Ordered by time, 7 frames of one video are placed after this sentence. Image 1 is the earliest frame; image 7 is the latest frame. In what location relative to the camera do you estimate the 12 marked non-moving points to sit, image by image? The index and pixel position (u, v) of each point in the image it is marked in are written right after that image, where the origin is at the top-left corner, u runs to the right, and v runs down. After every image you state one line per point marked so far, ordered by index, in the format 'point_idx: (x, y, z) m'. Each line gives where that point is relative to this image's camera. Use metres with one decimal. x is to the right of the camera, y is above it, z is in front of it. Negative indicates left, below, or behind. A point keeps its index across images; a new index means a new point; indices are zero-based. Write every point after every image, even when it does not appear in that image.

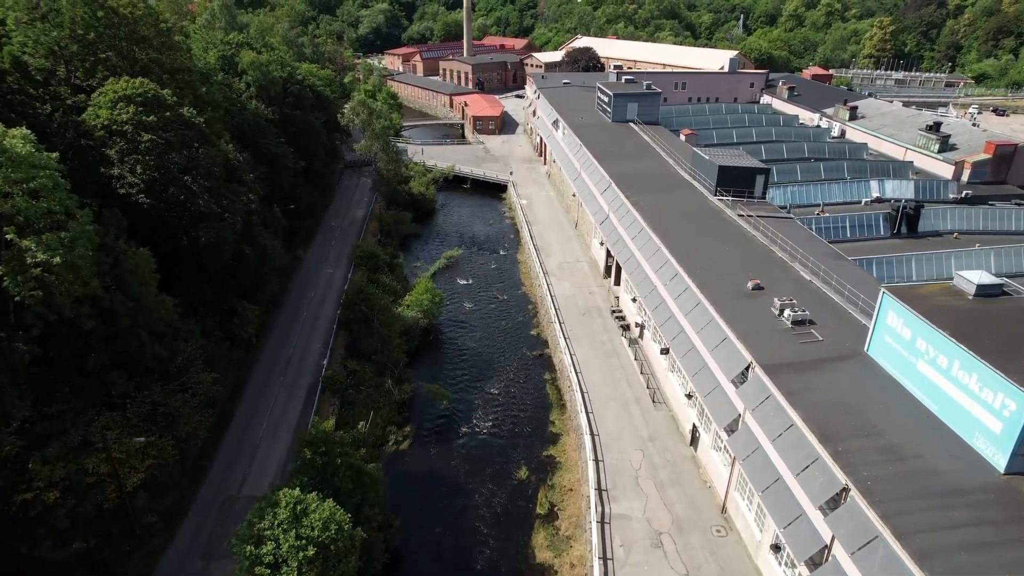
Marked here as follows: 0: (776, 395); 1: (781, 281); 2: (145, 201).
0: (+6.0, -2.4, +15.2) m
1: (+8.1, +0.2, +20.0) m
2: (-10.9, +2.7, +19.8) m
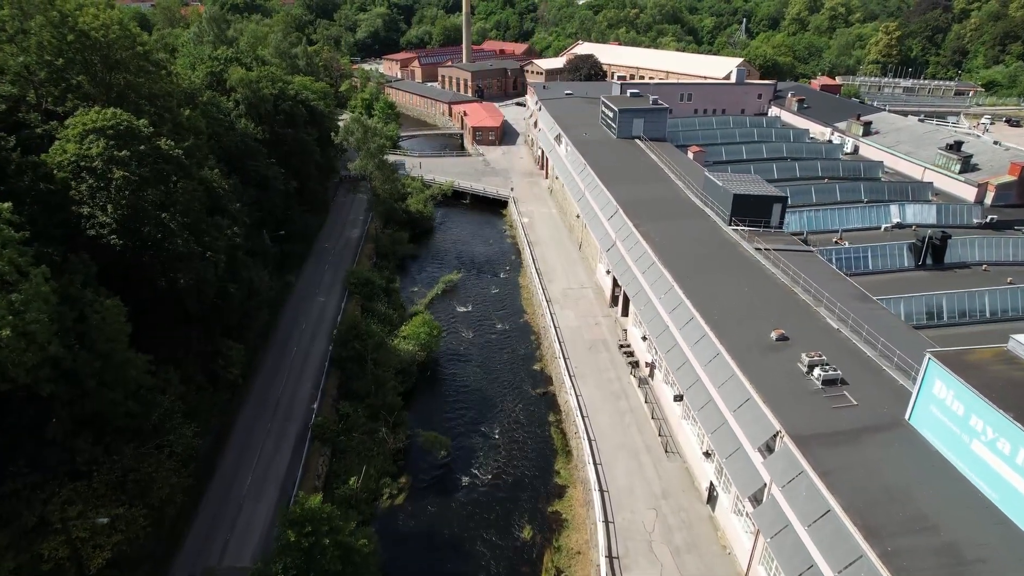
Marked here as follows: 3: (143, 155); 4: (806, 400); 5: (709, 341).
0: (+6.1, -3.8, +13.6) m
1: (+8.2, -1.2, +18.4) m
2: (-10.8, +1.3, +18.2) m
3: (-10.5, +3.8, +19.1) m
4: (+6.9, -2.6, +15.7) m
5: (+5.5, -1.5, +18.8) m
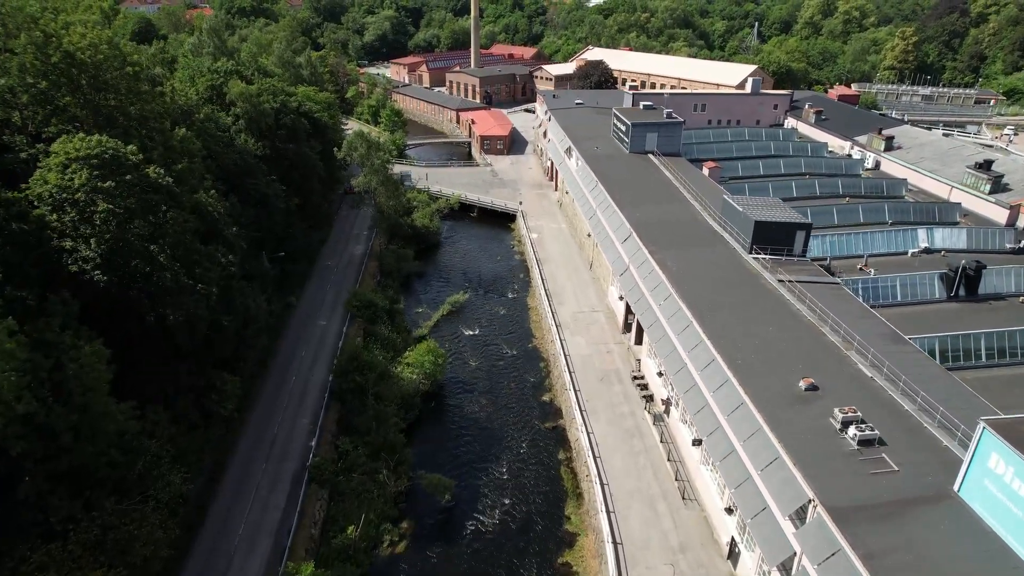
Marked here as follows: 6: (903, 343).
0: (+6.2, -4.9, +12.3) m
1: (+8.4, -2.3, +17.1) m
2: (-10.6, +0.3, +17.1) m
3: (-10.3, +2.8, +18.0) m
4: (+7.1, -3.8, +14.4) m
5: (+5.8, -2.6, +17.5) m
6: (+11.2, -1.6, +19.0) m
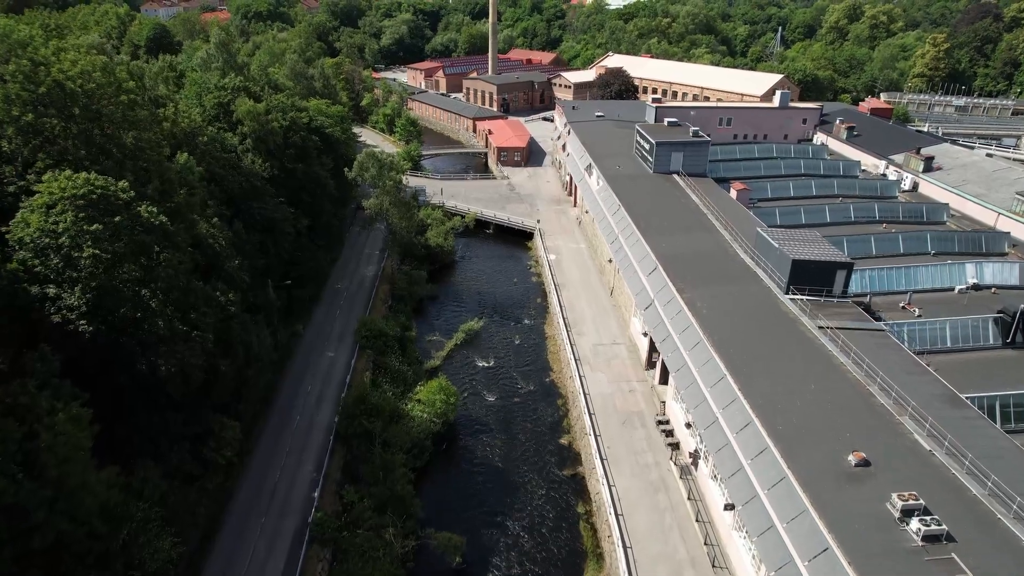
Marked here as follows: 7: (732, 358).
0: (+6.5, -6.3, +10.6) m
1: (+8.8, -3.8, +15.3) m
2: (-10.1, -1.0, +15.8) m
3: (-9.8, +1.6, +16.6) m
4: (+7.4, -5.2, +12.7) m
5: (+6.2, -4.0, +15.8) m
6: (+11.6, -3.1, +17.2) m
7: (+6.5, -2.0, +19.6) m
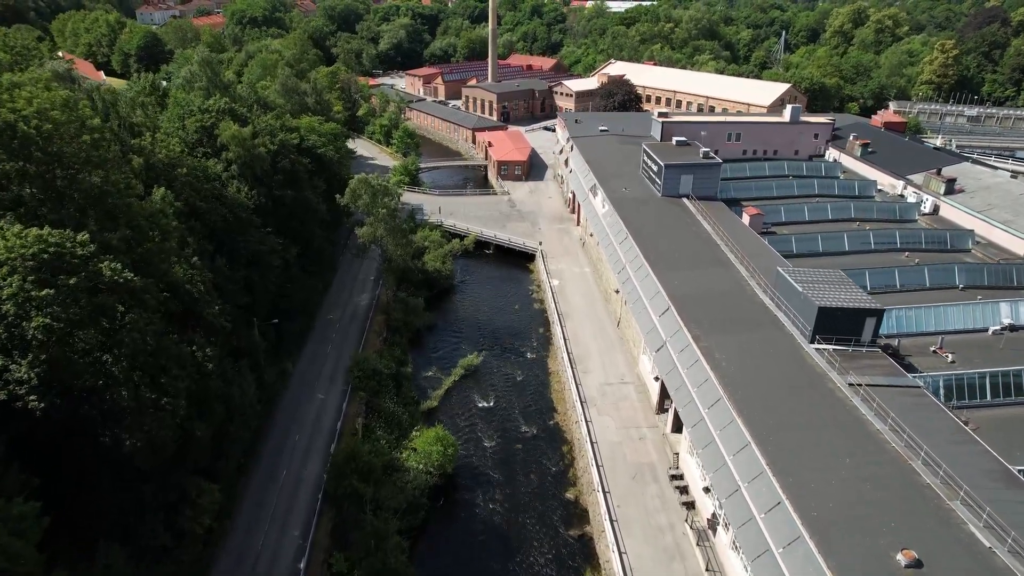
0: (+6.6, -7.9, +8.8) m
1: (+8.9, -5.3, +13.6) m
2: (-10.0, -2.5, +14.0) m
3: (-9.7, 0.0, +14.9) m
4: (+7.5, -6.7, +10.9) m
5: (+6.3, -5.6, +14.1) m
6: (+11.7, -4.6, +15.5) m
7: (+6.6, -3.6, +17.9) m
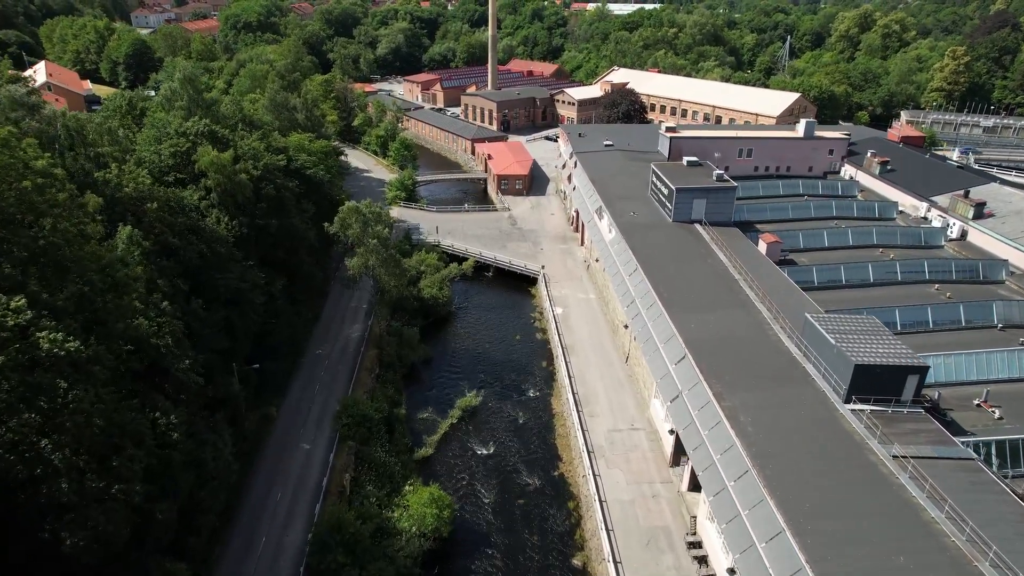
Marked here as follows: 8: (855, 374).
0: (+6.6, -9.4, +6.7) m
1: (+8.9, -6.8, +11.5) m
2: (-10.0, -4.0, +11.9) m
3: (-9.7, -1.5, +12.7) m
4: (+7.6, -8.2, +8.8) m
5: (+6.3, -7.1, +12.0) m
6: (+11.8, -6.1, +13.3) m
7: (+6.6, -5.1, +15.8) m
8: (+9.6, -2.4, +18.6) m
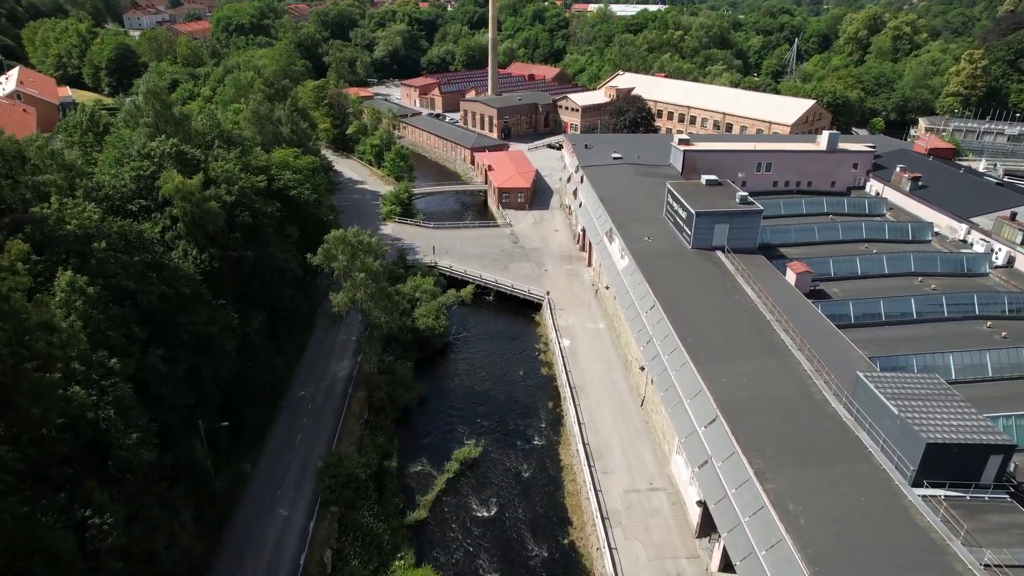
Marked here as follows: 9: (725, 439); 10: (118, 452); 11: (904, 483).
0: (+6.8, -10.8, +3.8) m
1: (+9.1, -8.3, +8.5) m
2: (-9.8, -5.5, +8.9) m
3: (-9.5, -3.0, +9.8) m
4: (+7.7, -9.7, +5.8) m
5: (+6.5, -8.6, +9.0) m
6: (+11.9, -7.6, +10.4) m
7: (+6.8, -6.6, +12.8) m
8: (+9.7, -3.9, +15.6) m
9: (+5.9, -4.2, +18.2) m
10: (-9.4, -3.9, +15.8) m
11: (+9.4, -4.6, +16.1) m
